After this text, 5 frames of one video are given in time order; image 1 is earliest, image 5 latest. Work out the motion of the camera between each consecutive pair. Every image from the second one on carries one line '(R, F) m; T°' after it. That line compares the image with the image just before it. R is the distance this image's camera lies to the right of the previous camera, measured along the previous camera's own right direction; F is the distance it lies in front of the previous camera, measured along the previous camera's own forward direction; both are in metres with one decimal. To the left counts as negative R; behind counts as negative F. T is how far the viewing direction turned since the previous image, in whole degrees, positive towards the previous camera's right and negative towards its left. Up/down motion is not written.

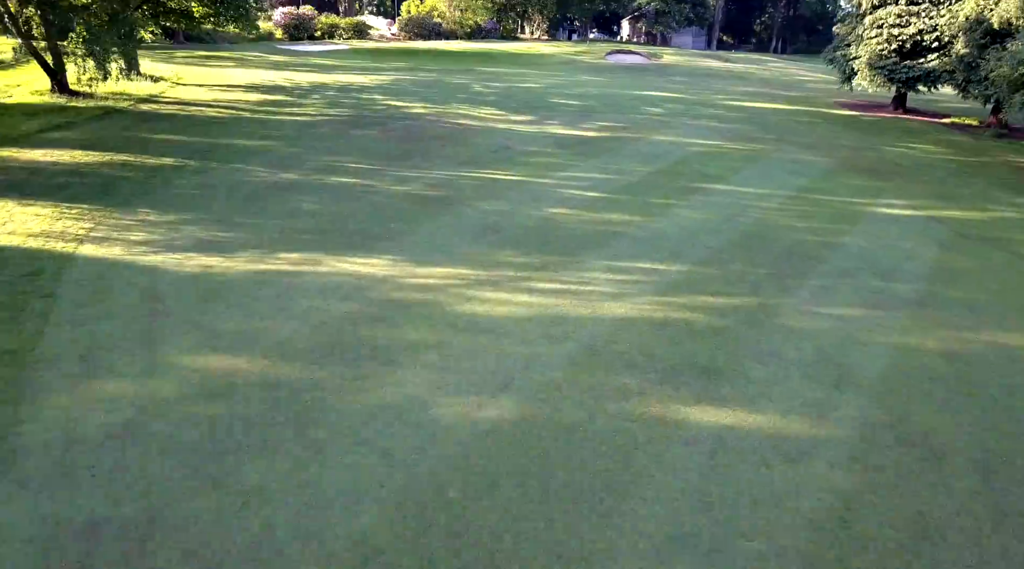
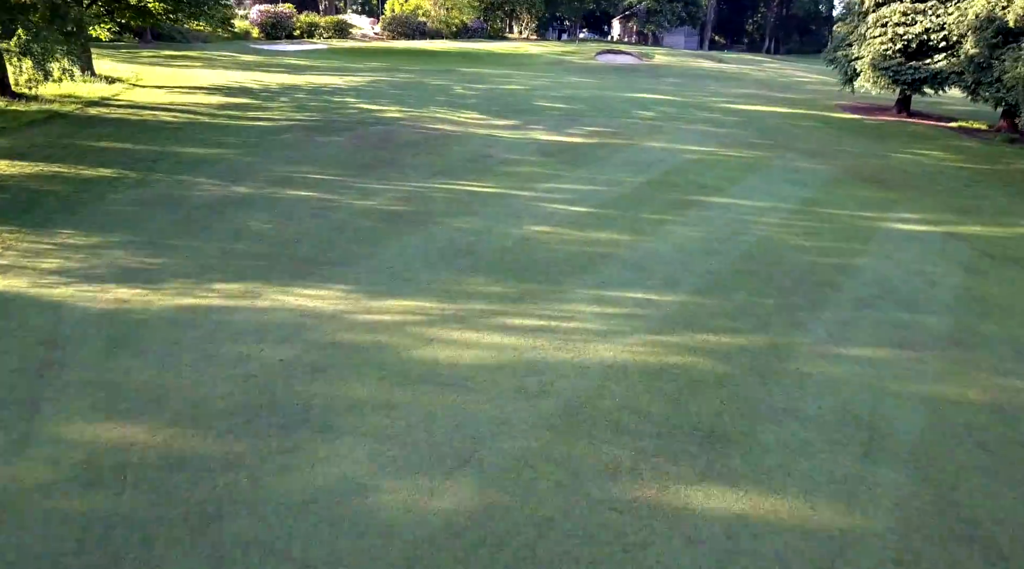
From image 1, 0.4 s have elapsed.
(+0.2, +1.1) m; +1°
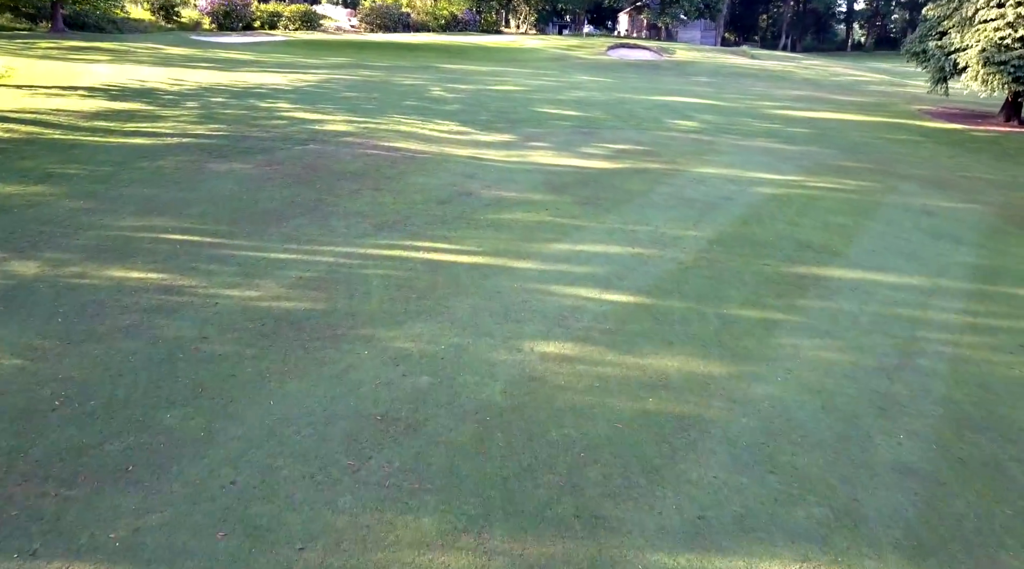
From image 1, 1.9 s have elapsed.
(0.0, +4.2) m; 0°
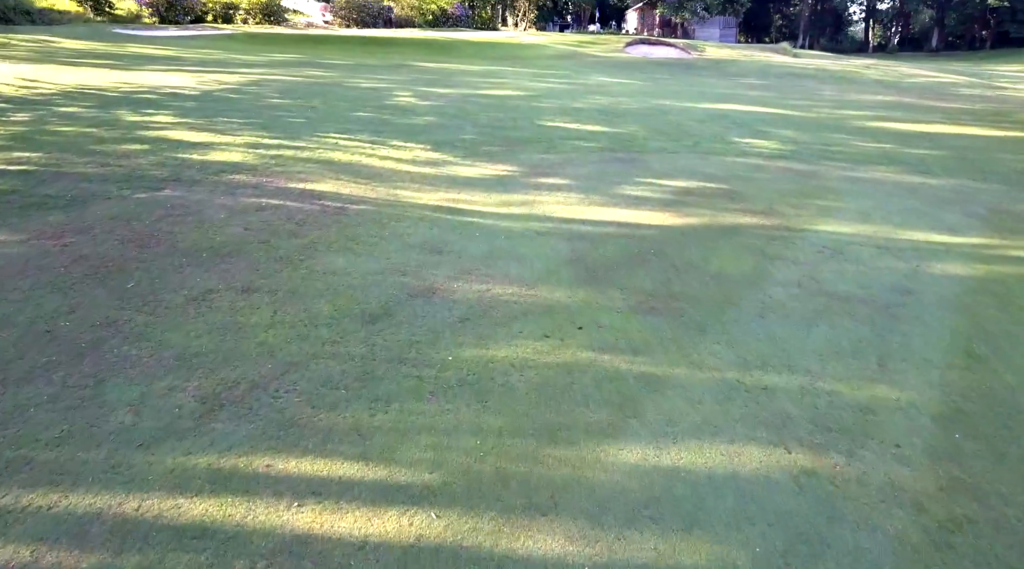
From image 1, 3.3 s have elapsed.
(0.0, +3.8) m; 0°
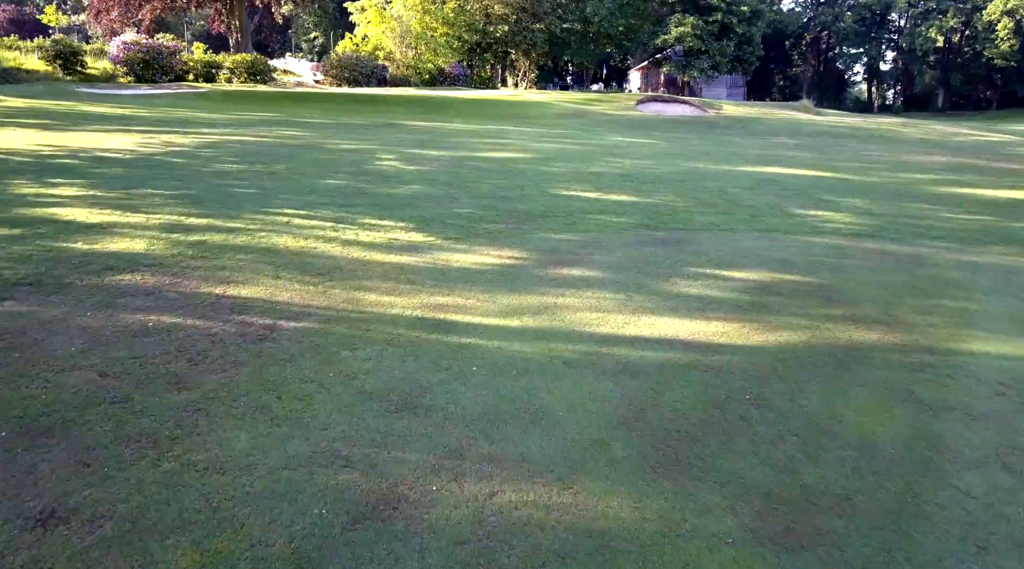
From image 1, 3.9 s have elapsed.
(-0.1, +1.8) m; 0°
